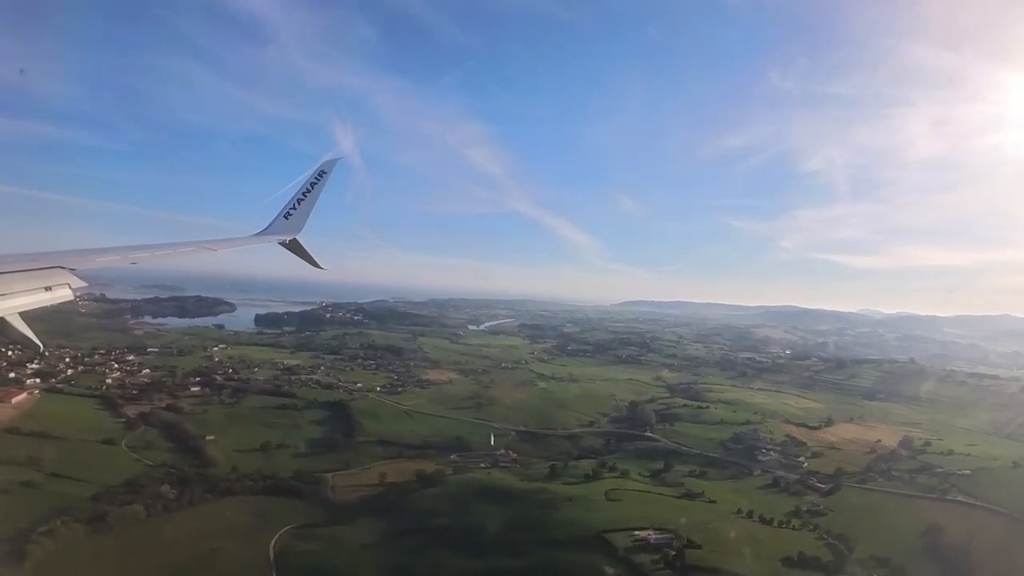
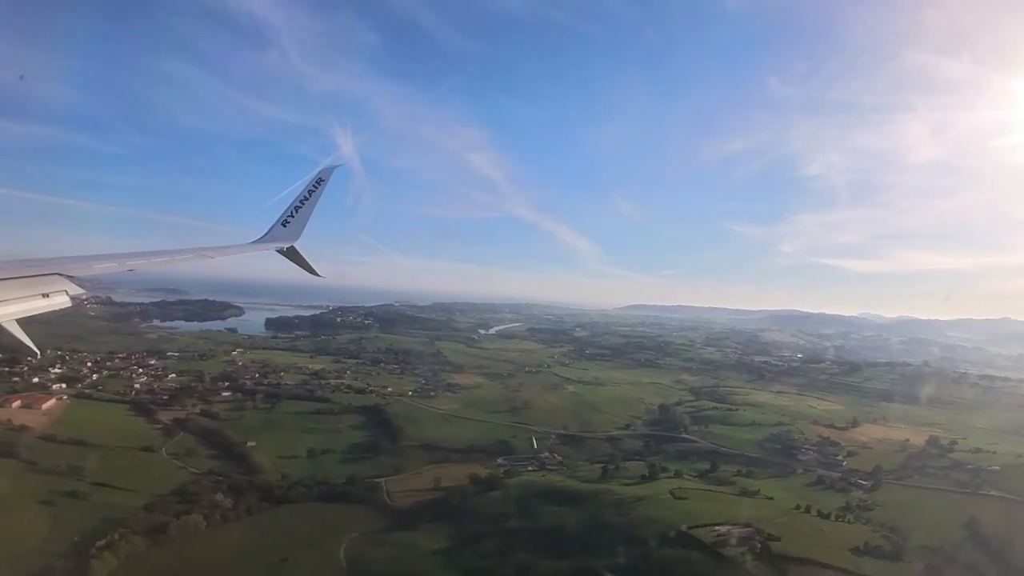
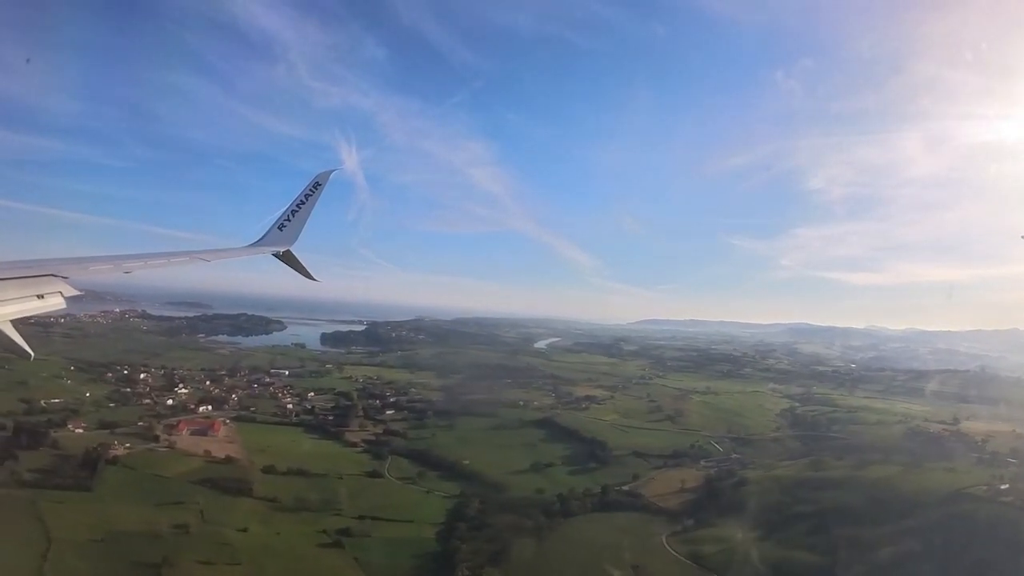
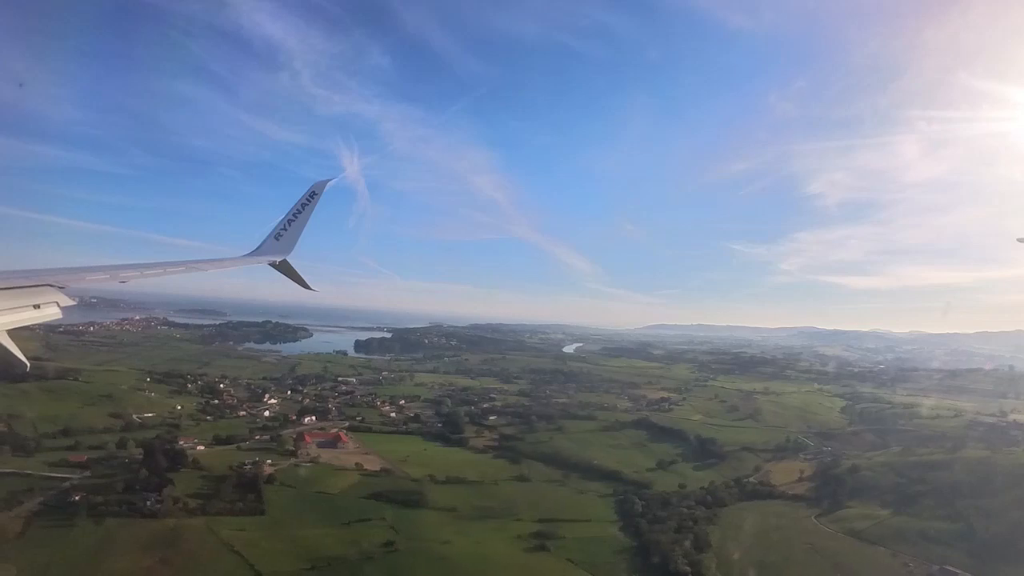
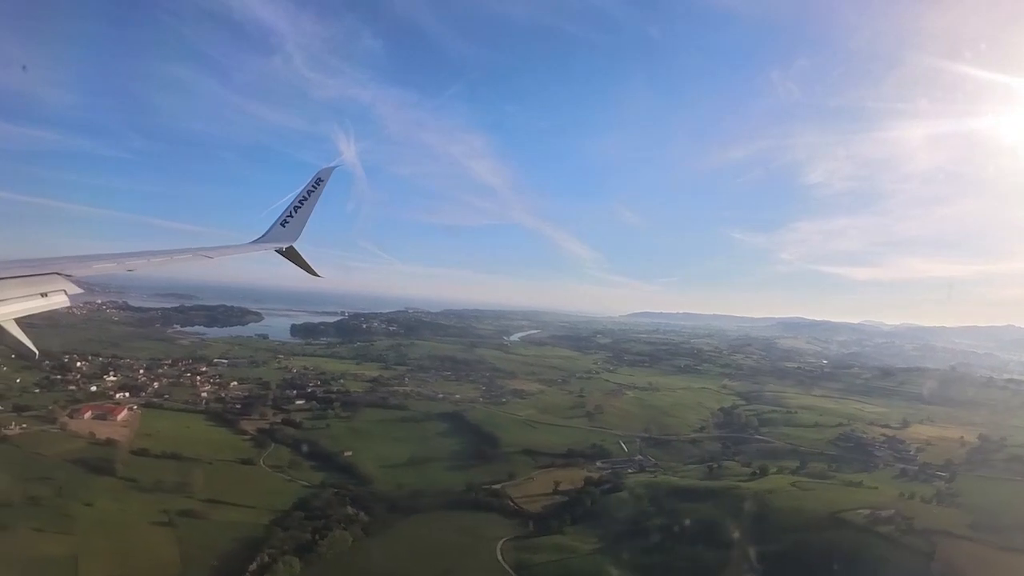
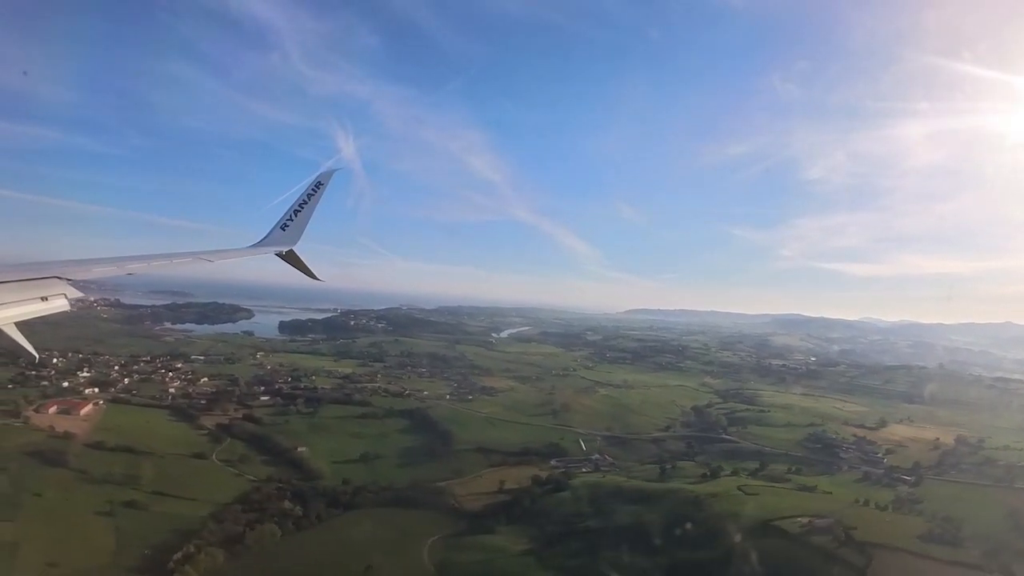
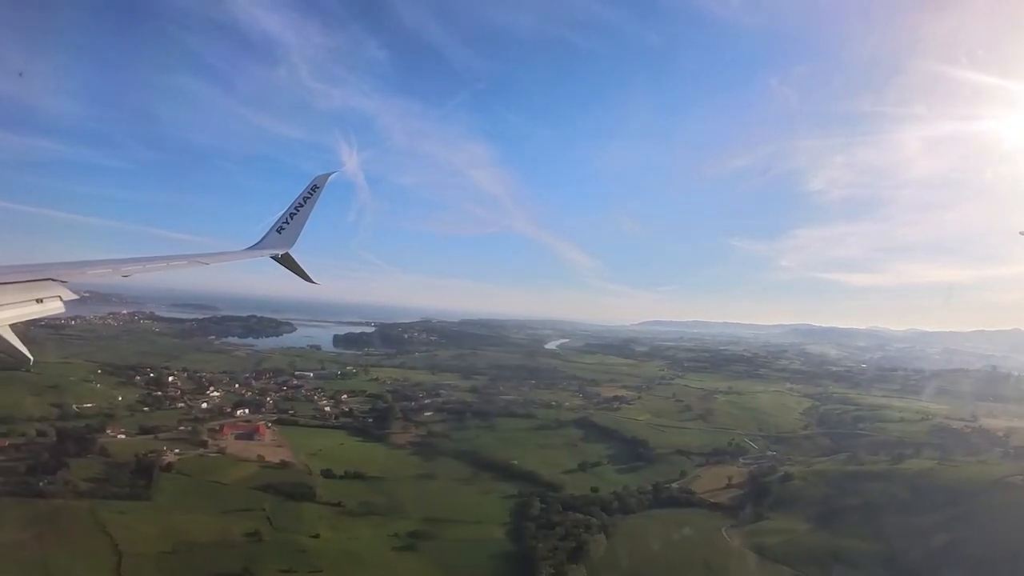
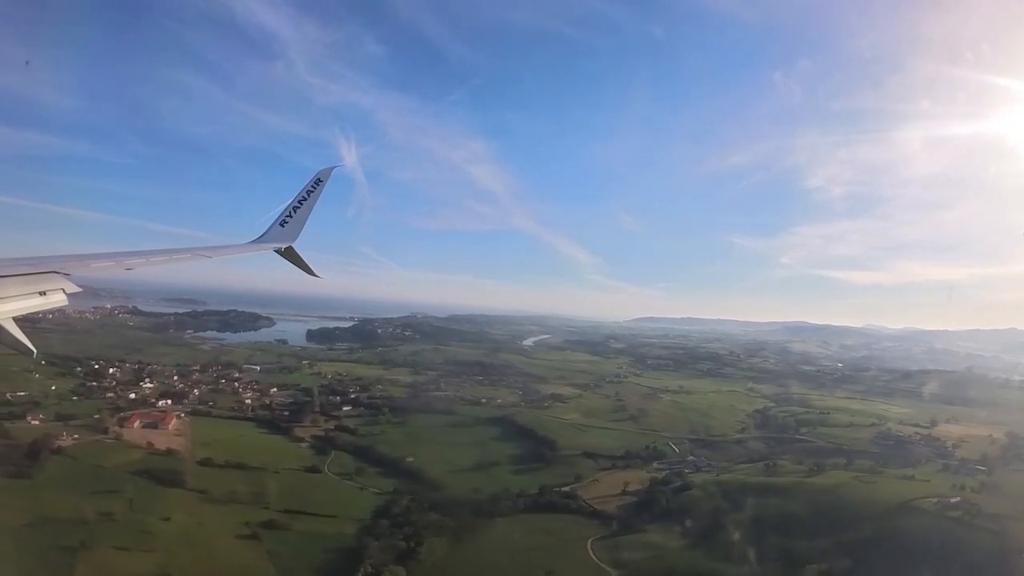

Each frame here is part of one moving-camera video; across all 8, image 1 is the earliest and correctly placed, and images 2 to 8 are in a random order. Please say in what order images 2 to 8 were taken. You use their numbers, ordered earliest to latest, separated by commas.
2, 6, 5, 8, 3, 7, 4
